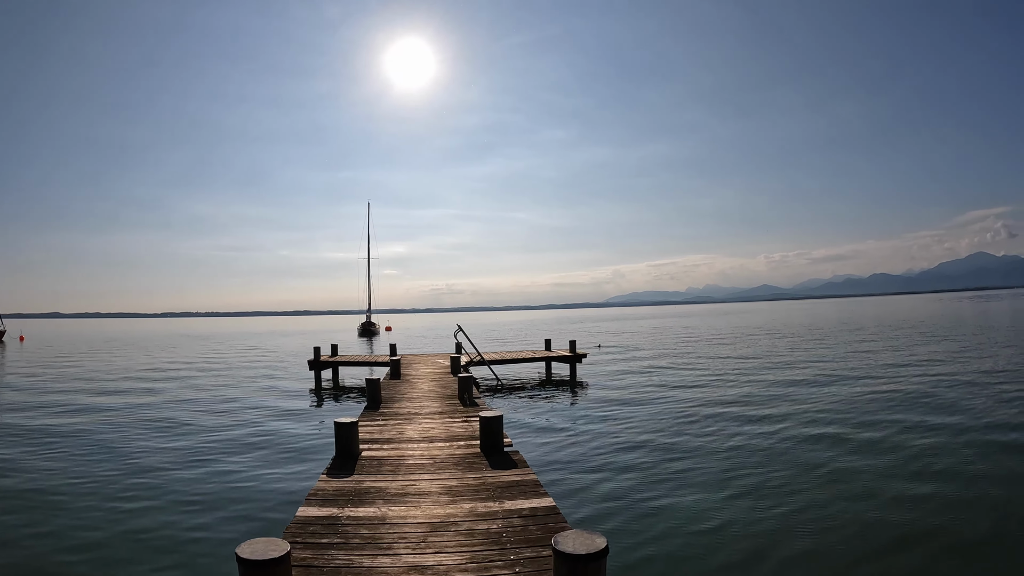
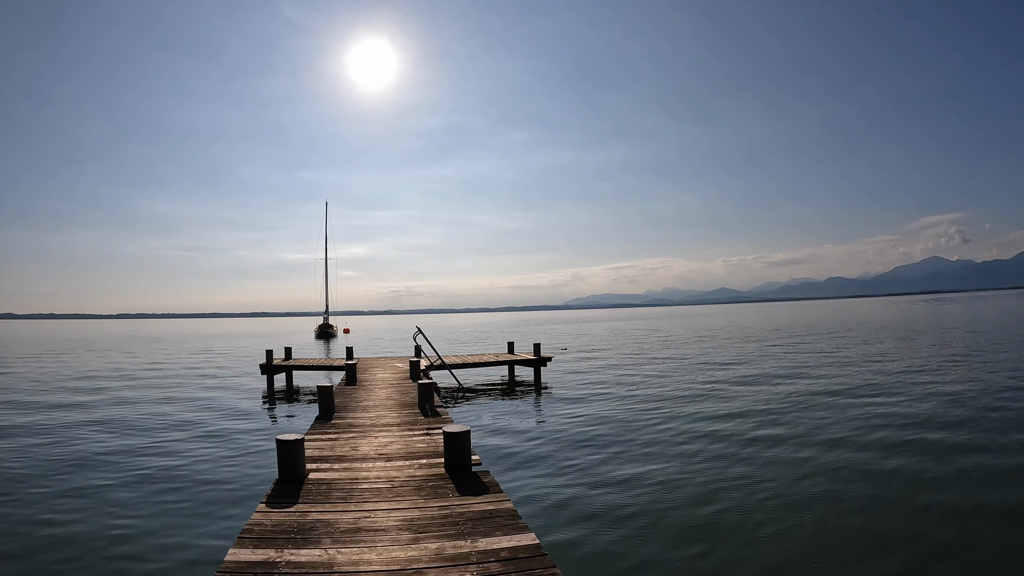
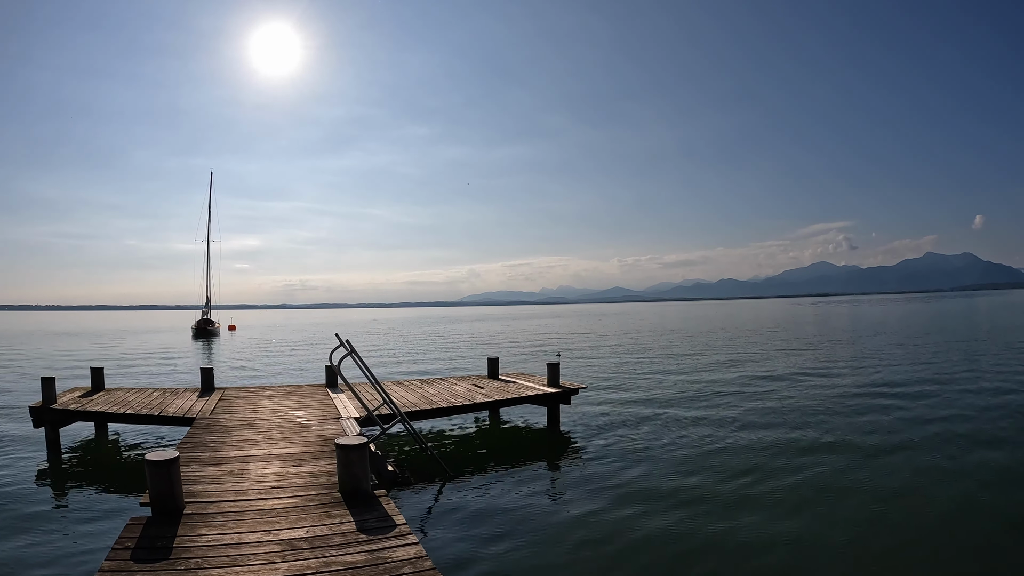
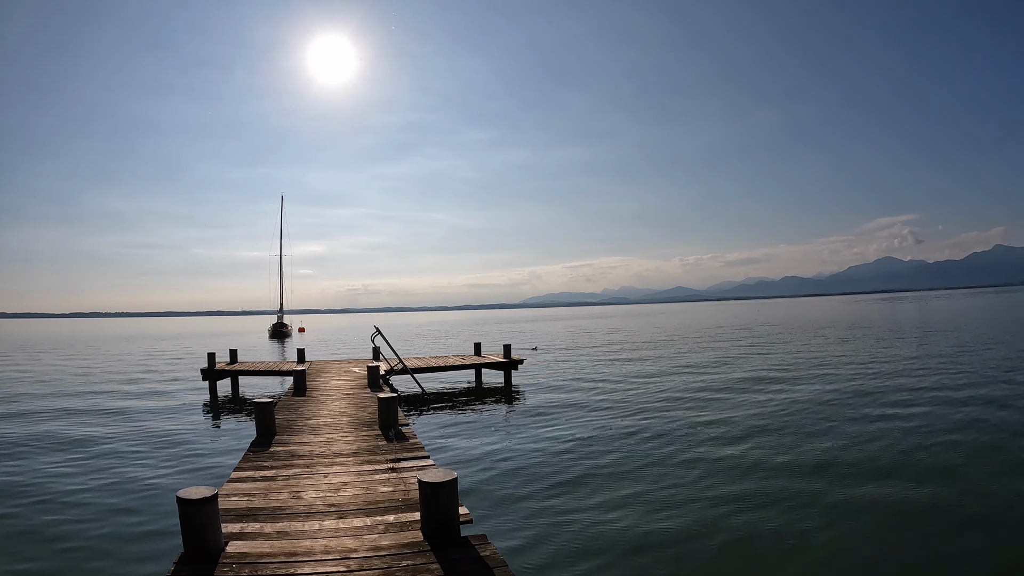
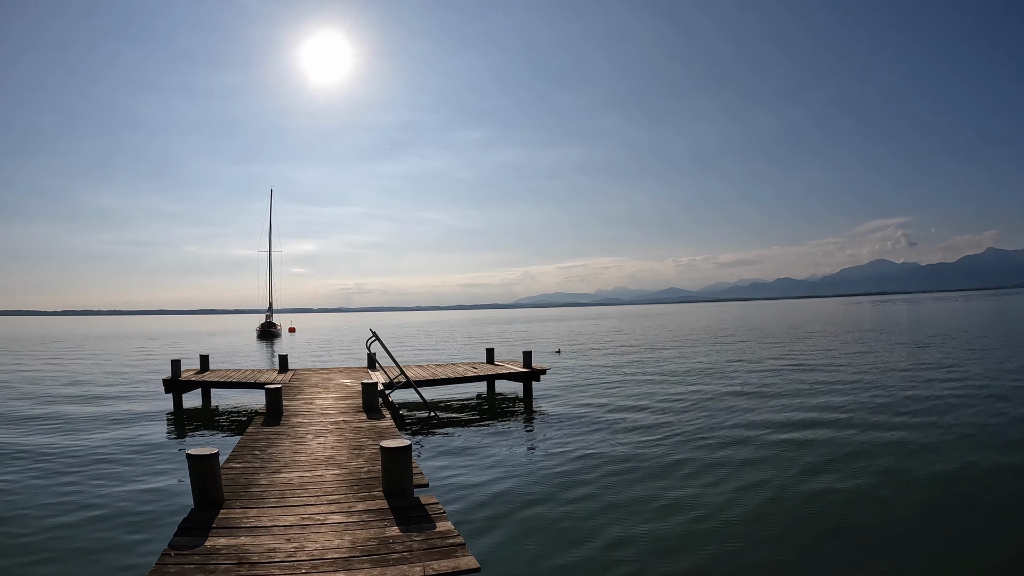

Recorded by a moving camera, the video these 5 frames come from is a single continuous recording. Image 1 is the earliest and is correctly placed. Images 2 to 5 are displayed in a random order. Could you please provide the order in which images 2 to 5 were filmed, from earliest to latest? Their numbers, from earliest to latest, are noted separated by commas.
2, 4, 5, 3
